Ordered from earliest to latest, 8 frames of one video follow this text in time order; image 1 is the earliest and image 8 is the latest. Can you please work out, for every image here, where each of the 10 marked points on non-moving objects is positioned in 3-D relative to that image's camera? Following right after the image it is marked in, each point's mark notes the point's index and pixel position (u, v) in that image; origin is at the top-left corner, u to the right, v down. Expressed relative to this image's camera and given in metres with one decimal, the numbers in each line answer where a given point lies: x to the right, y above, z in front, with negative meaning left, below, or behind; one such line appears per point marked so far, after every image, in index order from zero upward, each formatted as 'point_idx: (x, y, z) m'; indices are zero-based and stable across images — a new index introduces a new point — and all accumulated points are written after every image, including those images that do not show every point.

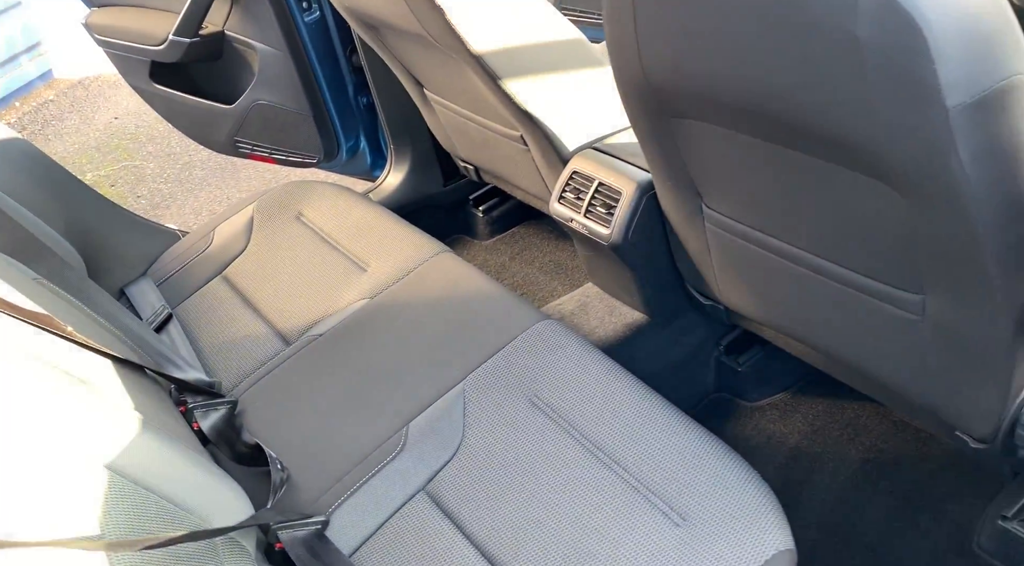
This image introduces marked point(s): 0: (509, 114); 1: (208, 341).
0: (0.0, +0.3, +1.6) m
1: (-0.6, -0.1, +1.6) m
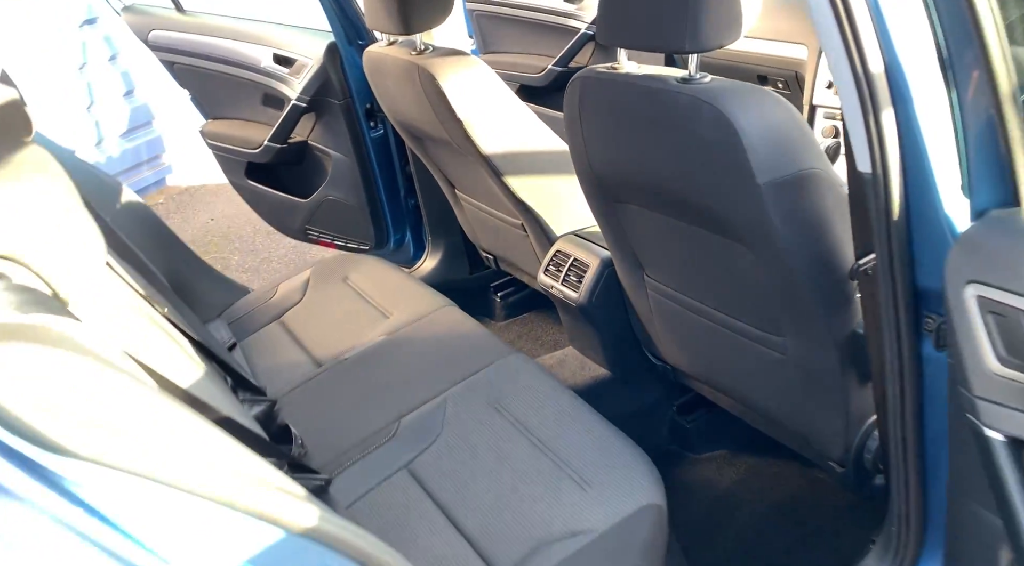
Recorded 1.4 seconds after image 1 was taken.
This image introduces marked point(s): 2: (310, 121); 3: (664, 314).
0: (0.0, +0.2, +2.1) m
1: (-0.6, -0.2, +2.1) m
2: (-0.7, +0.5, +2.8) m
3: (+0.3, -0.1, +1.8) m
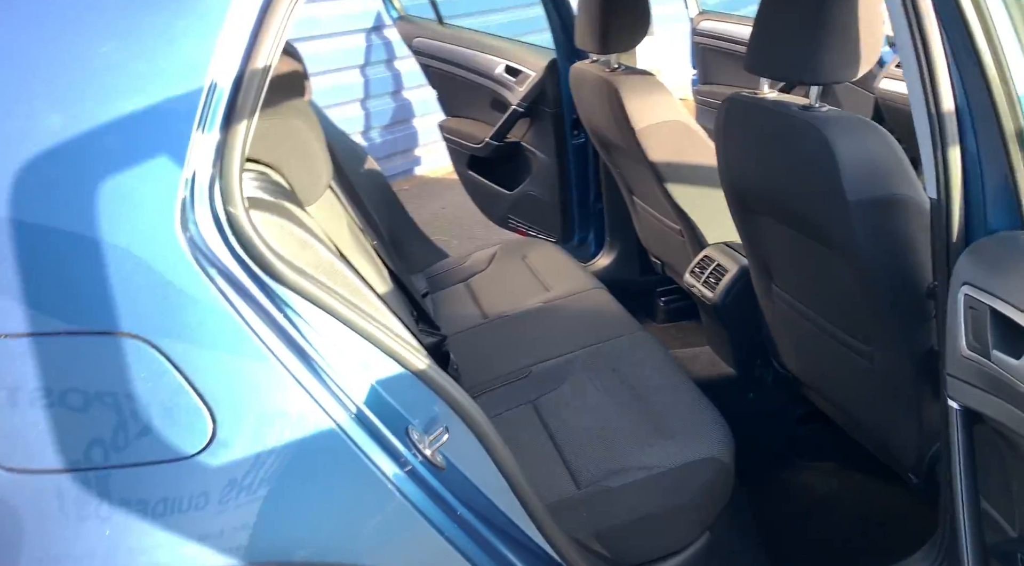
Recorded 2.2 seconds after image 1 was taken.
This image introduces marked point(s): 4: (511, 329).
0: (+0.5, +0.2, +2.4) m
1: (-0.2, -0.1, +2.5) m
2: (+0.1, +0.6, +3.2) m
3: (+0.7, -0.1, +2.0) m
4: (0.0, -0.1, +2.3) m
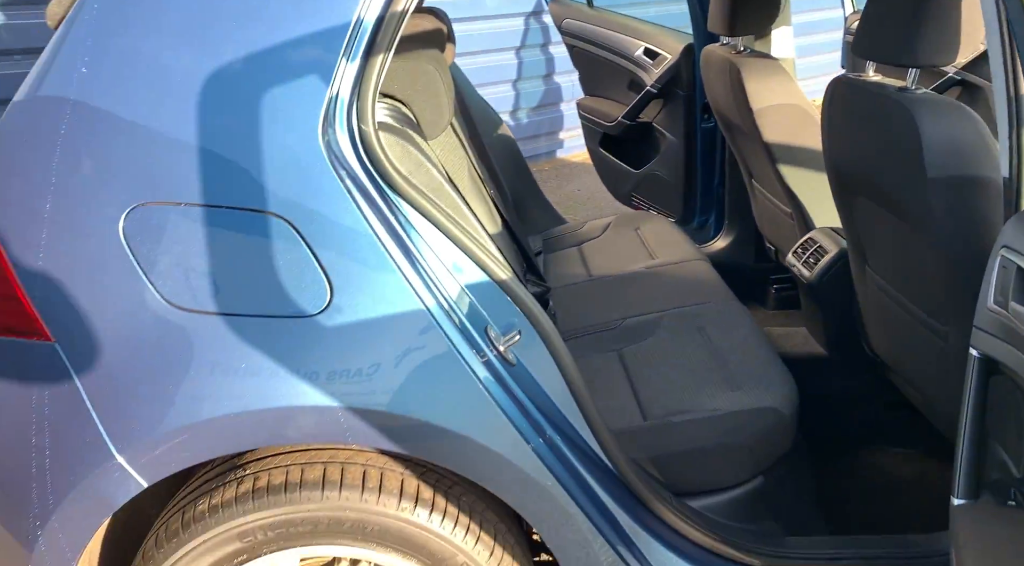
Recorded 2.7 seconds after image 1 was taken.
0: (+0.8, +0.3, +2.4) m
1: (+0.1, 0.0, +2.7) m
2: (+0.6, +0.7, +3.4) m
3: (+0.9, 0.0, +2.1) m
4: (+0.3, 0.0, +2.4) m
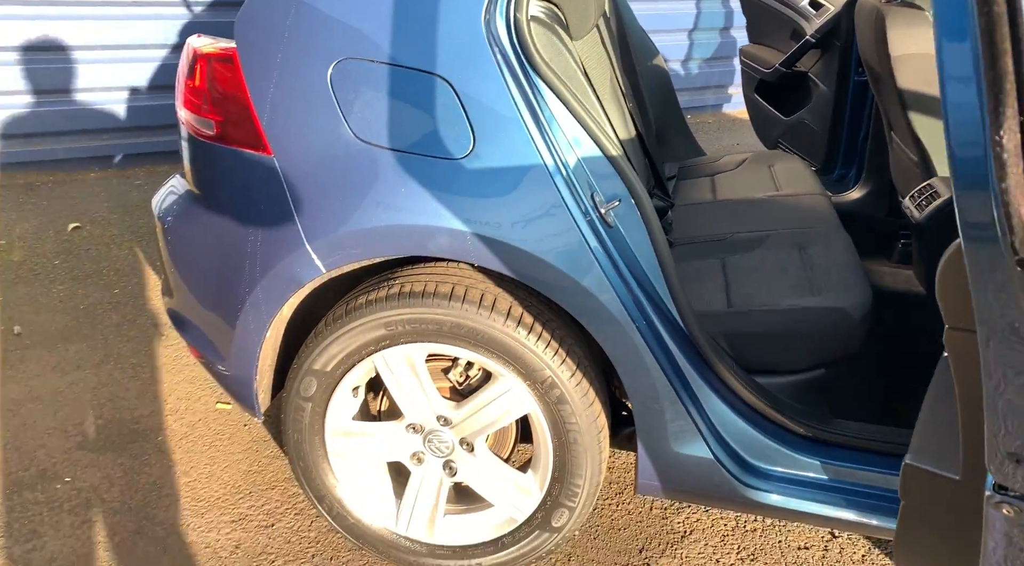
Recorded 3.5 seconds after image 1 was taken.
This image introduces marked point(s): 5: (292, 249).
0: (+1.2, +0.5, +2.6) m
1: (+0.6, +0.3, +3.0) m
2: (+1.3, +1.0, +3.5) m
3: (+1.2, +0.1, +2.2) m
4: (+0.7, +0.2, +2.7) m
5: (-0.5, +0.1, +1.8) m
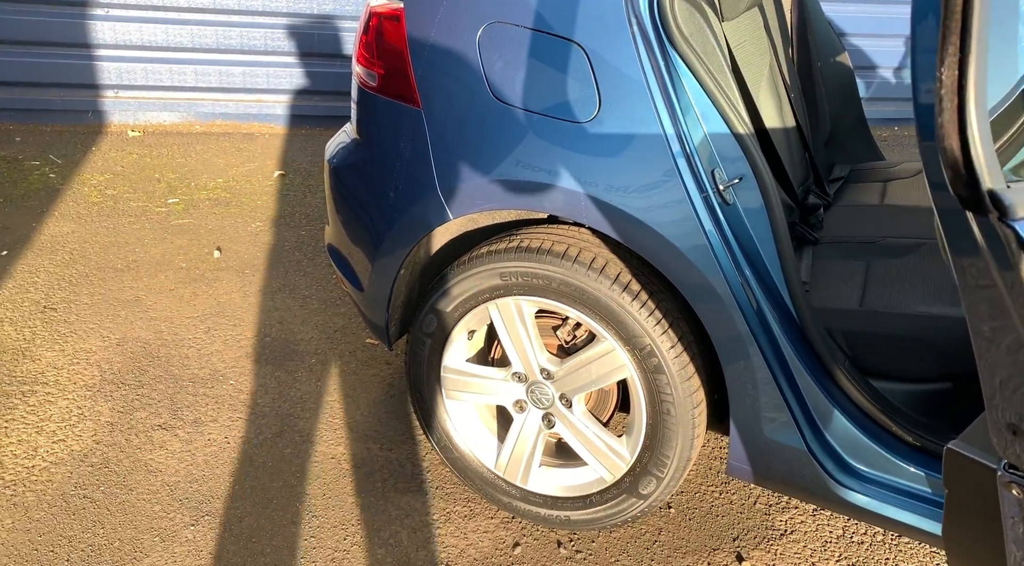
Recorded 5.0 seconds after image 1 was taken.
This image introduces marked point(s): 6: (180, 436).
0: (+1.7, +0.4, +2.3) m
1: (+1.2, +0.3, +2.8) m
2: (+2.0, +0.8, +3.2) m
3: (+1.5, 0.0, +2.0) m
4: (+1.2, +0.2, +2.5) m
5: (-0.2, +0.2, +1.9) m
6: (-1.0, -0.4, +2.4) m
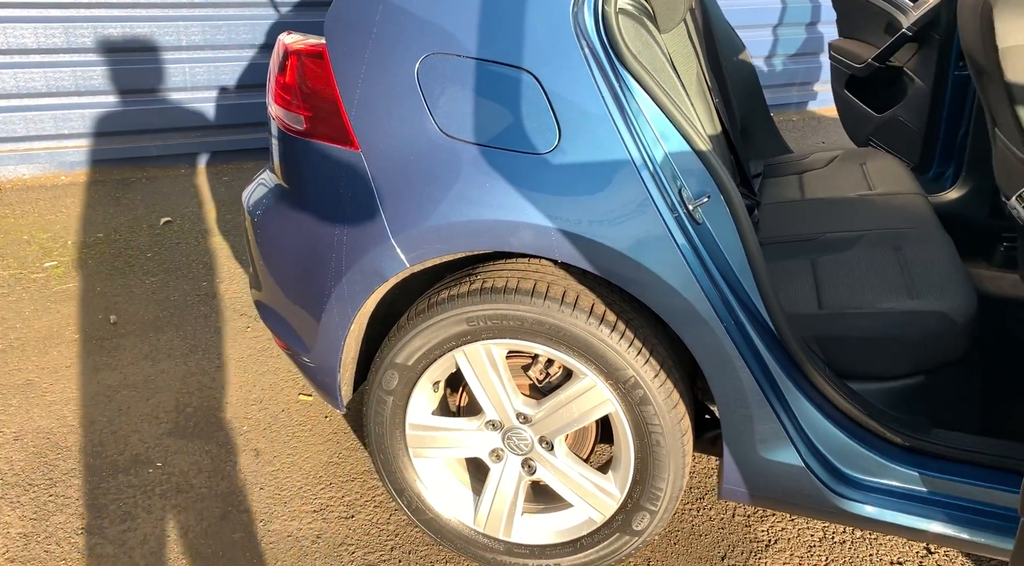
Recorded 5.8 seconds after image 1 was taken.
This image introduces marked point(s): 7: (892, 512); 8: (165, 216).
0: (+1.5, +0.4, +2.4) m
1: (+0.9, +0.3, +2.9) m
2: (+1.6, +0.9, +3.3) m
3: (+1.4, +0.1, +2.1) m
4: (+1.0, +0.2, +2.6) m
5: (-0.3, +0.1, +1.8) m
6: (-1.0, -0.6, +2.1) m
7: (+0.8, -0.5, +1.7) m
8: (-1.6, +0.3, +3.7) m
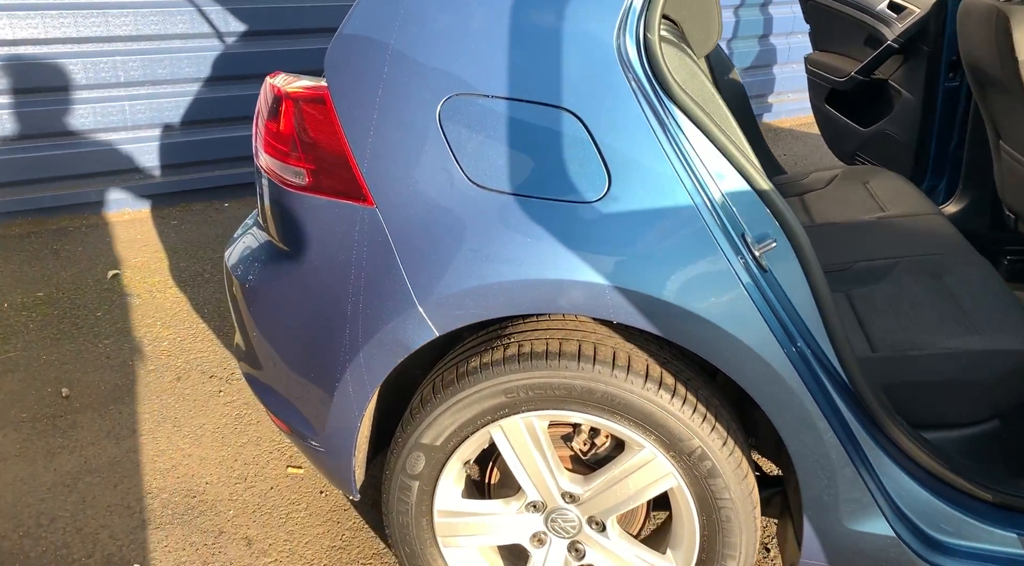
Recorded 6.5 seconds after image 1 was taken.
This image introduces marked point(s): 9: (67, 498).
0: (+1.5, +0.4, +2.3) m
1: (+0.9, +0.2, +2.7) m
2: (+1.5, +0.9, +3.3) m
3: (+1.5, 0.0, +2.0) m
4: (+1.0, +0.1, +2.4) m
5: (-0.2, -0.1, +1.5) m
6: (-0.9, -0.8, +1.8) m
7: (+0.9, -0.5, +1.5) m
8: (-1.6, +0.1, +3.4) m
9: (-1.2, -0.6, +2.2) m
